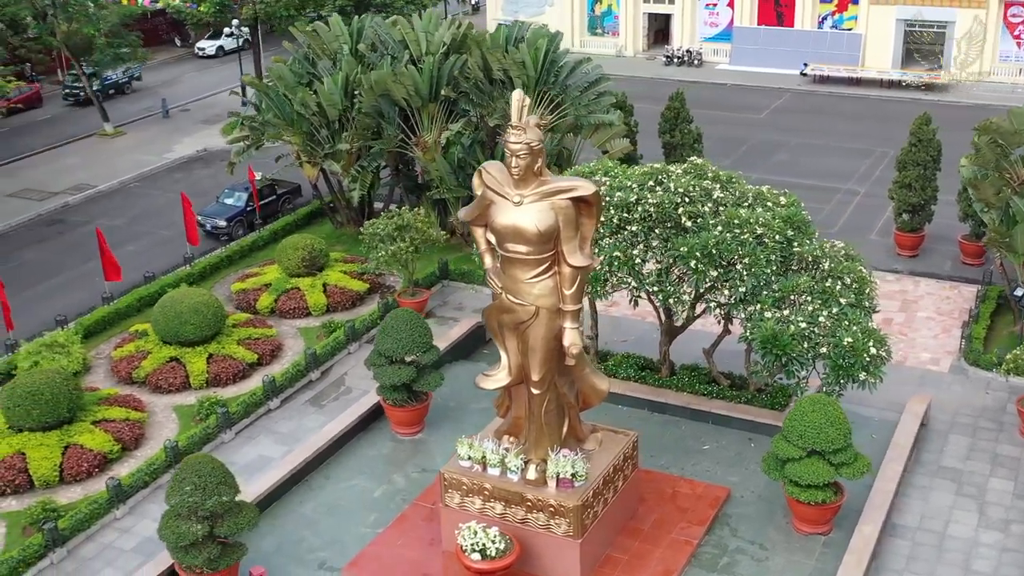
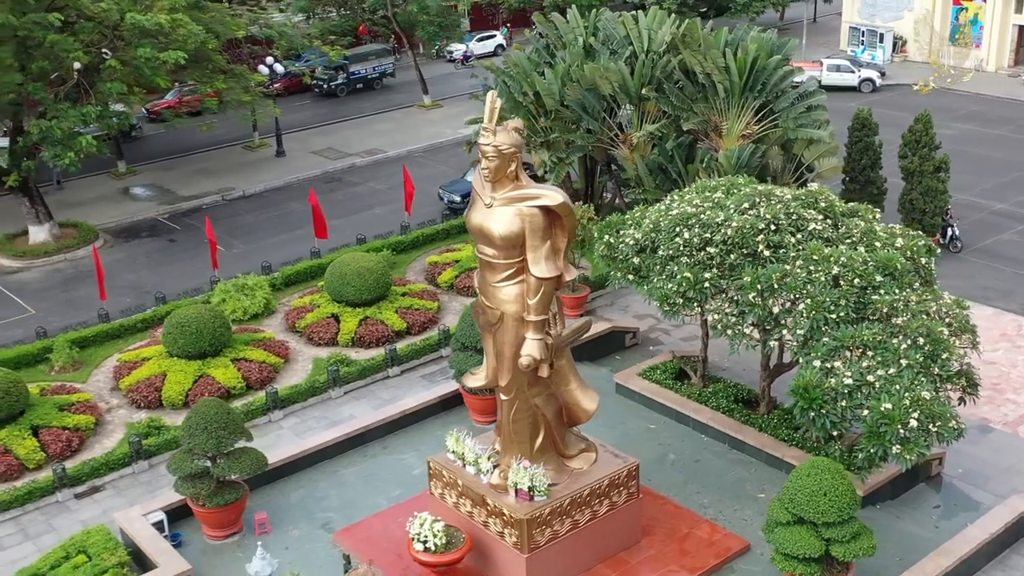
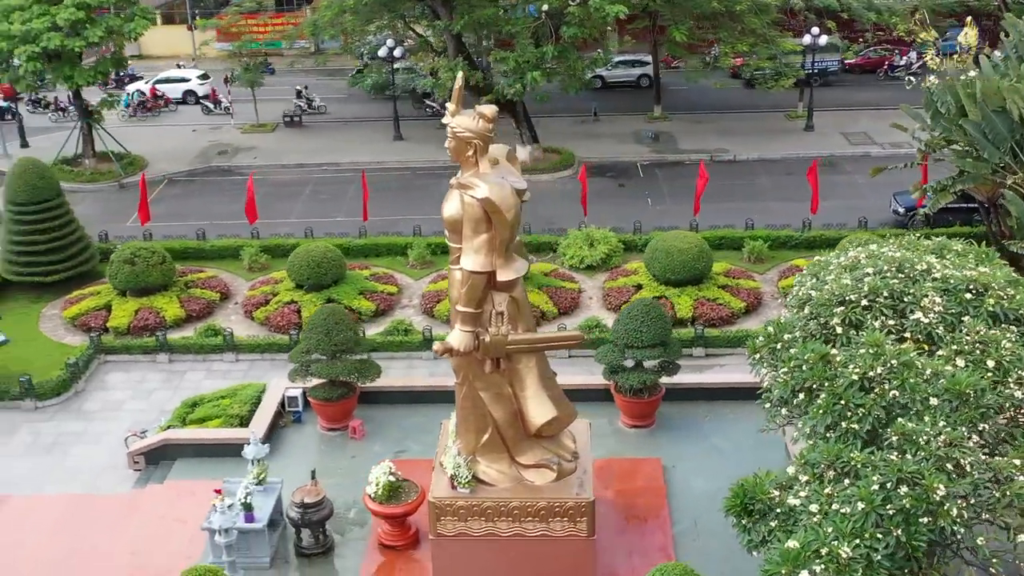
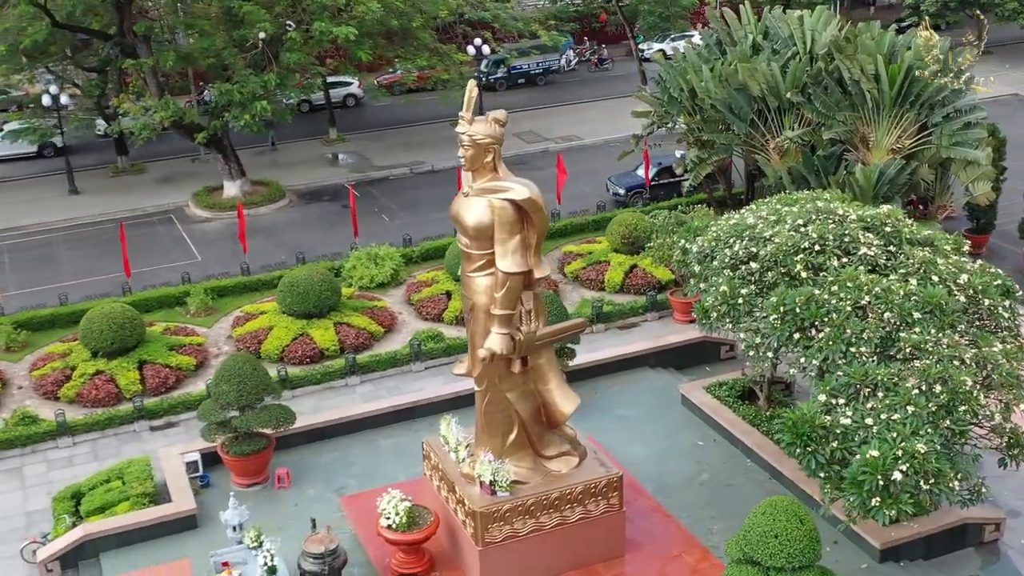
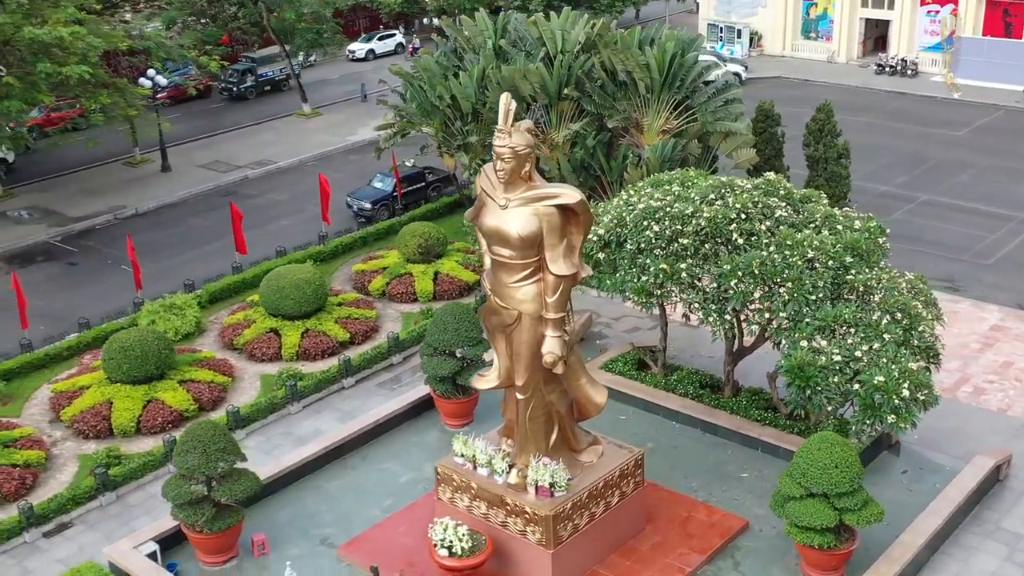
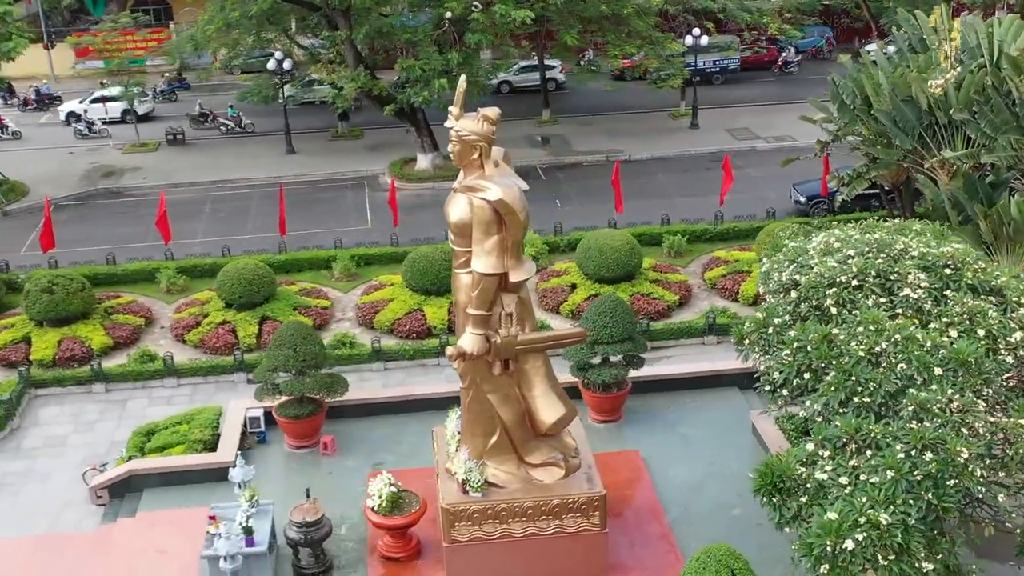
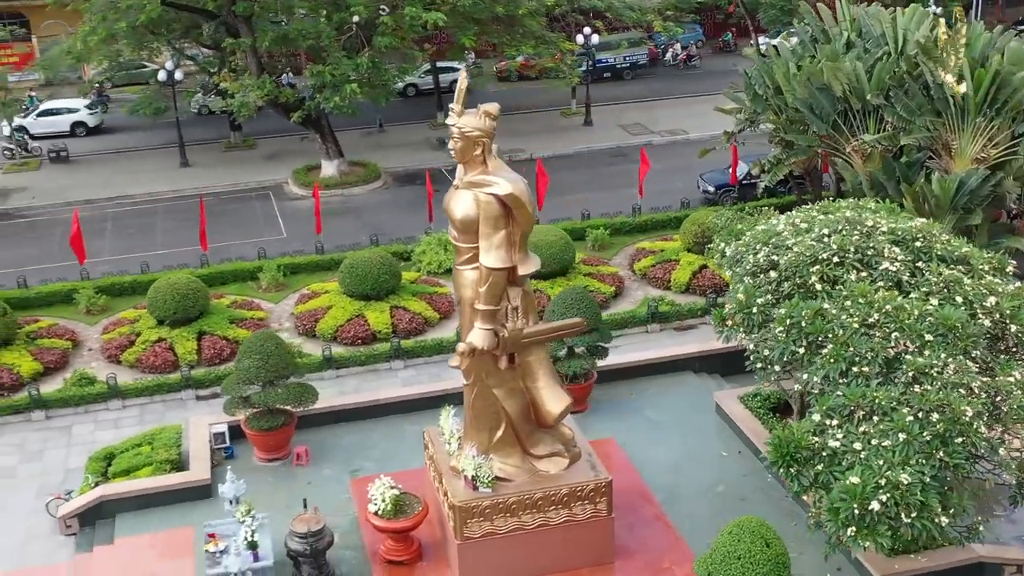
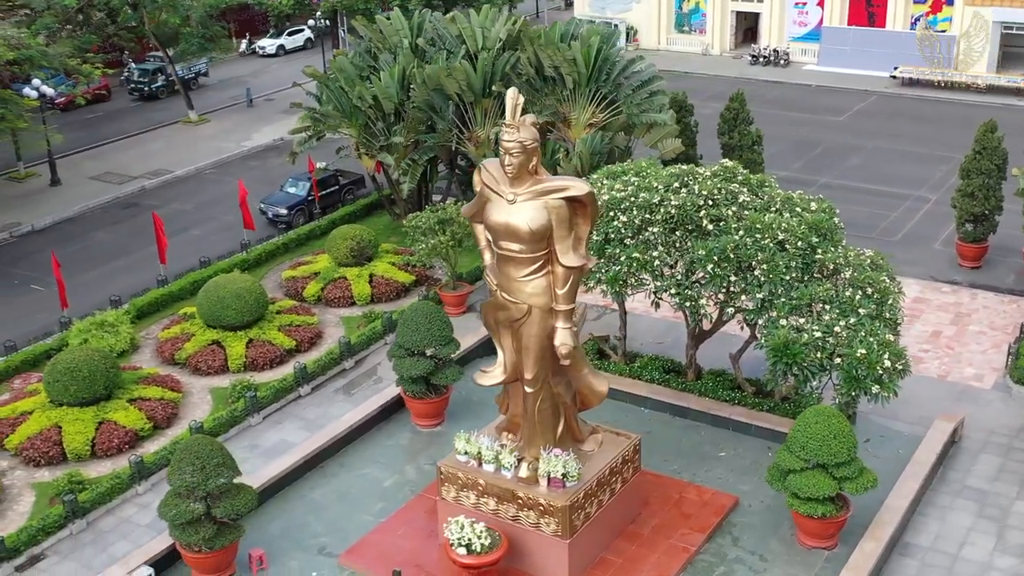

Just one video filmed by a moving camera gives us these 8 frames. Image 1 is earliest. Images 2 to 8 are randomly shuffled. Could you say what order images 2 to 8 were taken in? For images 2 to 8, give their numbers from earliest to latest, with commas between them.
8, 5, 2, 4, 7, 6, 3
